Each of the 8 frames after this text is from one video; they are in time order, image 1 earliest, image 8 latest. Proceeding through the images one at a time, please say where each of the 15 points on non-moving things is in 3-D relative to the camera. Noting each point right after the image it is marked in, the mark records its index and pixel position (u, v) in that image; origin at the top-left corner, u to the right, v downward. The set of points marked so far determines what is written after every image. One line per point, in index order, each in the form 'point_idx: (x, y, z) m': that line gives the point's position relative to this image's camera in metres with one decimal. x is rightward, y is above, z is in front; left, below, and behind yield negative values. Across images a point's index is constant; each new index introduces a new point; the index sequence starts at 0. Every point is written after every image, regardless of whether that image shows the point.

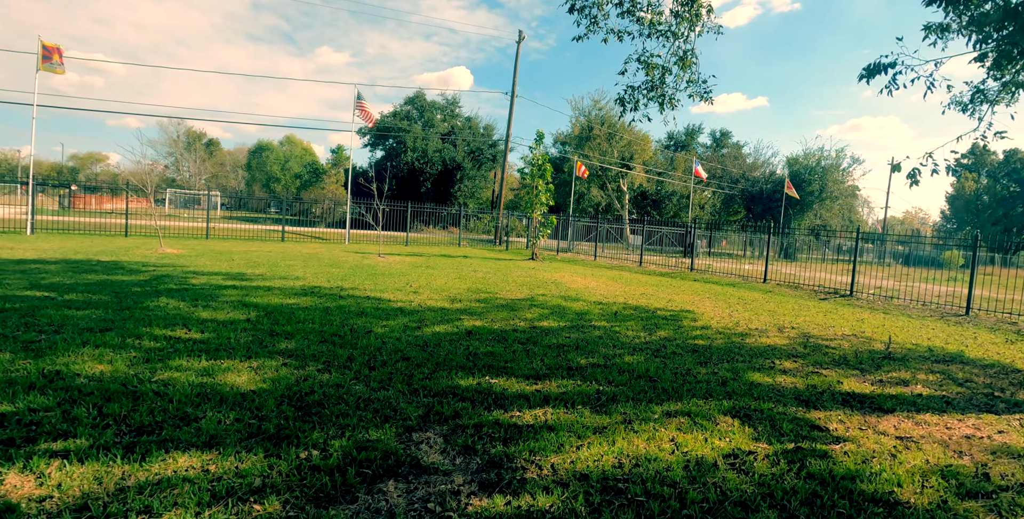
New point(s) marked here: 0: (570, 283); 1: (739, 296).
0: (+1.4, -0.5, +13.8) m
1: (+5.4, -0.9, +14.2) m
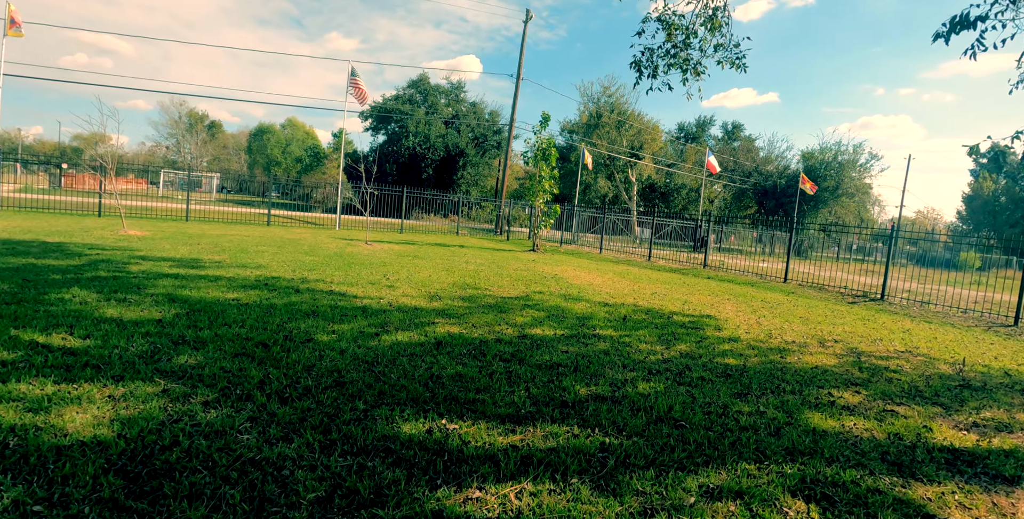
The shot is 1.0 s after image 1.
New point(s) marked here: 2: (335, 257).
0: (+1.3, -0.4, +12.3) m
1: (+5.3, -0.8, +12.7) m
2: (-3.8, +0.1, +12.7) m
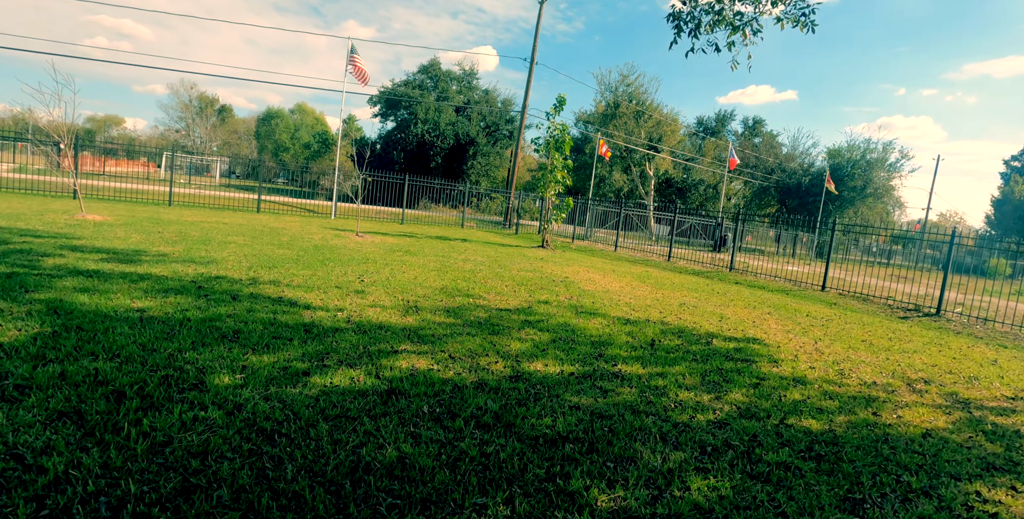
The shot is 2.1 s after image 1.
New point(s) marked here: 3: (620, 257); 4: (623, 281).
0: (+1.3, -0.4, +10.5) m
1: (+5.4, -1.0, +10.8) m
2: (-3.7, +0.2, +11.1) m
3: (+3.6, +0.1, +19.3) m
4: (+2.2, -0.4, +11.8) m
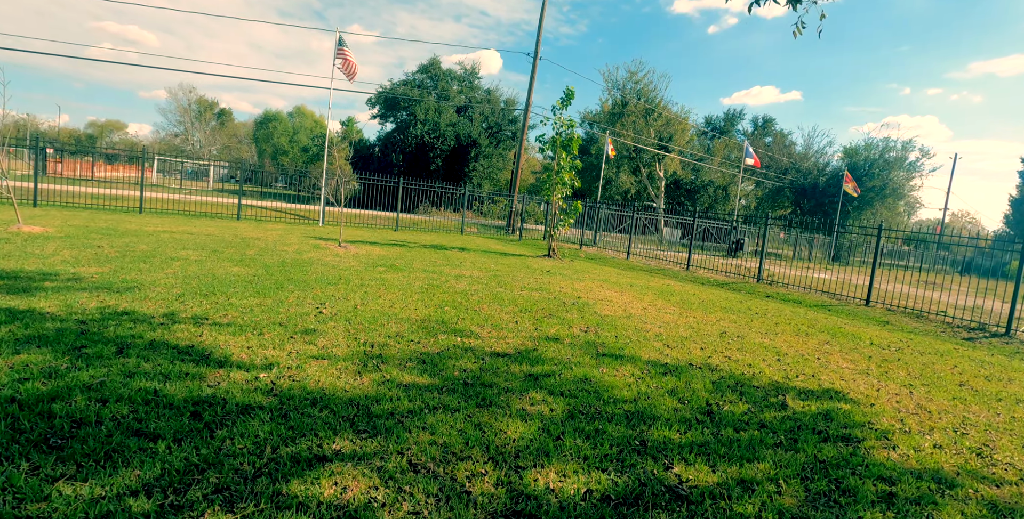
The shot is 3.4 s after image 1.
0: (+1.3, -0.7, +8.8) m
1: (+5.4, -1.2, +9.1) m
2: (-3.7, -0.1, +9.4) m
3: (+3.6, -0.2, +17.5) m
4: (+2.3, -0.7, +10.0) m
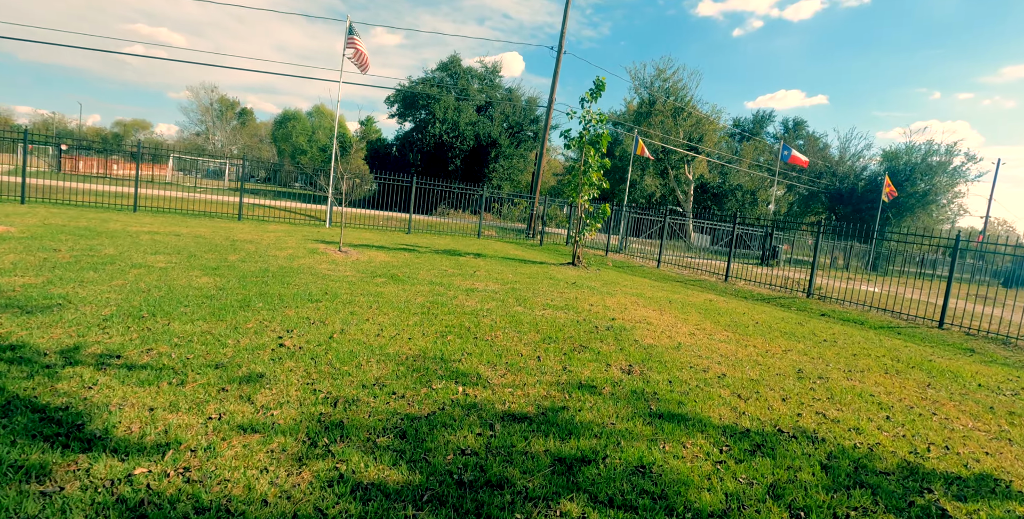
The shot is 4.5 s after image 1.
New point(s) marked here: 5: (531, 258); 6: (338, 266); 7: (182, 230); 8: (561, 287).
0: (+1.6, -0.9, +7.2) m
1: (+5.6, -1.4, +7.4) m
2: (-3.4, -0.2, +8.0) m
3: (+4.2, -0.5, +15.9) m
4: (+2.5, -0.9, +8.4) m
5: (+0.5, 0.0, +15.1) m
6: (-2.9, -0.1, +9.8) m
7: (-7.0, +0.6, +12.5) m
8: (+0.9, -0.5, +10.2) m
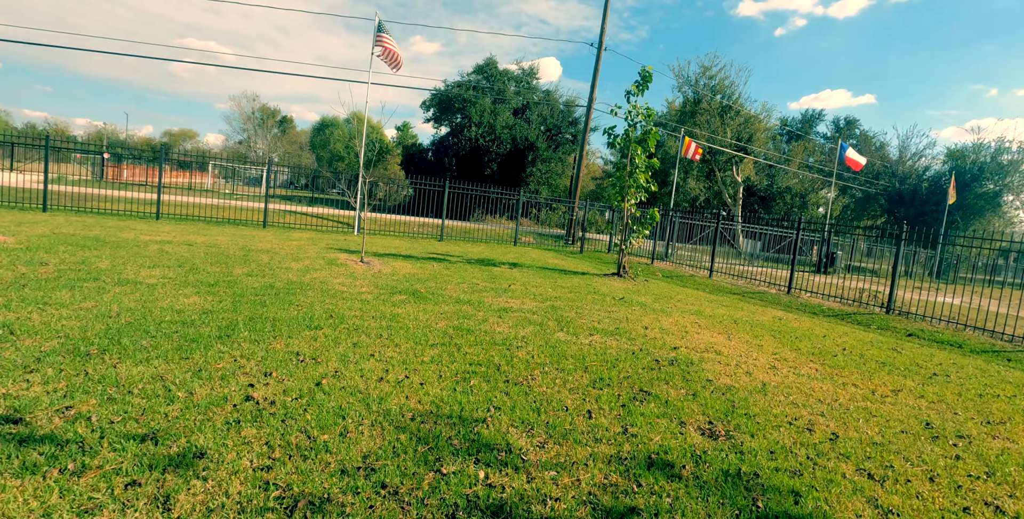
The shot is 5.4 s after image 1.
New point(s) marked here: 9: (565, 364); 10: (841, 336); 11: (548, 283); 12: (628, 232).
0: (+2.0, -1.1, +5.8) m
1: (+6.0, -1.6, +5.7) m
2: (-3.0, -0.4, +6.9) m
3: (+5.1, -0.7, +14.4) m
4: (+3.0, -1.1, +7.0) m
5: (+1.4, -0.2, +13.8) m
6: (-2.3, -0.3, +8.7) m
7: (-6.2, +0.4, +11.7) m
8: (+1.5, -0.7, +8.9) m
9: (+0.5, -0.9, +5.0) m
10: (+5.1, -1.2, +9.1) m
11: (+0.6, -0.4, +10.5) m
12: (+2.7, +0.6, +14.0) m
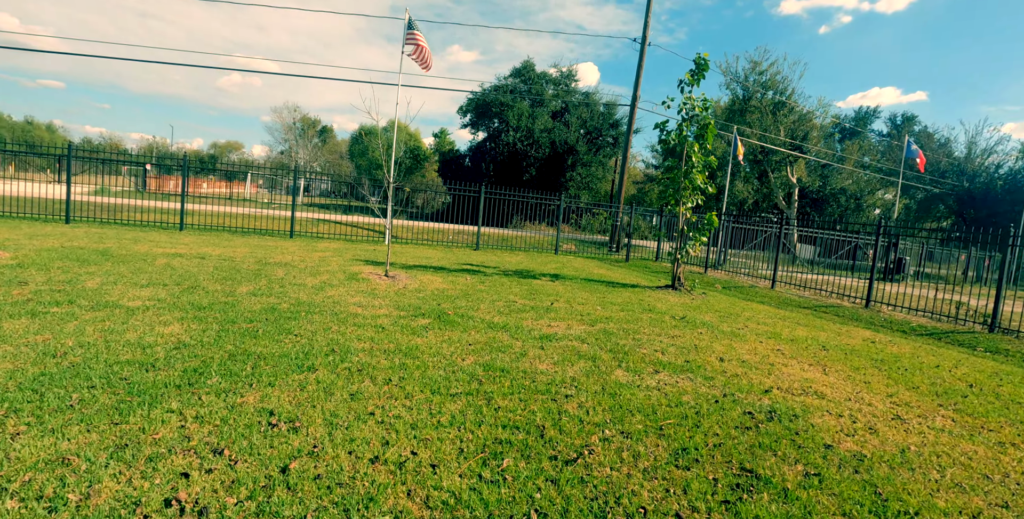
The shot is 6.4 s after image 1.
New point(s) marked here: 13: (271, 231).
0: (+2.3, -1.2, +4.5) m
1: (+6.4, -1.7, +4.1) m
2: (-2.5, -0.6, +5.9) m
3: (+6.0, -0.9, +12.8) m
4: (+3.4, -1.2, +5.6) m
5: (+2.2, -0.4, +12.4) m
6: (-1.8, -0.5, +7.6) m
7: (-5.5, +0.1, +10.9) m
8: (+2.0, -0.9, +7.6) m
9: (+0.8, -1.0, +3.7) m
10: (+5.6, -1.3, +7.5) m
11: (+1.3, -0.6, +9.2) m
12: (+3.6, +0.4, +12.6) m
13: (-6.7, +0.8, +16.3) m
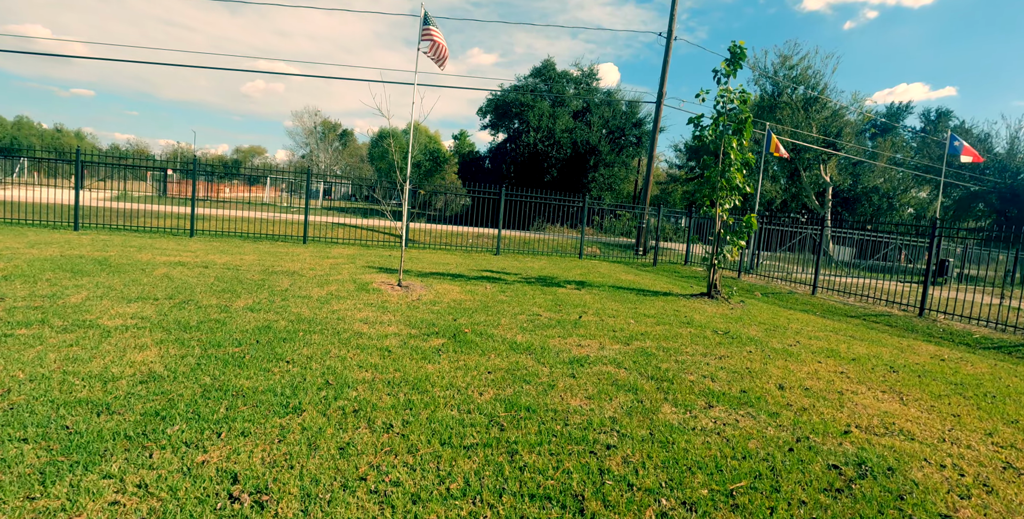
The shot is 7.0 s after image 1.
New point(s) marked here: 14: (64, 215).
0: (+2.5, -1.3, +3.6) m
1: (+6.5, -1.8, +3.1) m
2: (-2.3, -0.7, +5.2) m
3: (+6.5, -1.0, +11.8) m
4: (+3.7, -1.3, +4.7) m
5: (+2.7, -0.6, +11.6) m
6: (-1.5, -0.6, +6.9) m
7: (-5.1, 0.0, +10.3) m
8: (+2.3, -1.0, +6.7) m
9: (+0.9, -1.1, +2.9) m
10: (+5.9, -1.4, +6.5) m
11: (+1.6, -0.7, +8.4) m
12: (+4.0, +0.3, +11.7) m
13: (-6.1, +0.6, +15.8) m
14: (-13.2, +1.3, +17.5) m
